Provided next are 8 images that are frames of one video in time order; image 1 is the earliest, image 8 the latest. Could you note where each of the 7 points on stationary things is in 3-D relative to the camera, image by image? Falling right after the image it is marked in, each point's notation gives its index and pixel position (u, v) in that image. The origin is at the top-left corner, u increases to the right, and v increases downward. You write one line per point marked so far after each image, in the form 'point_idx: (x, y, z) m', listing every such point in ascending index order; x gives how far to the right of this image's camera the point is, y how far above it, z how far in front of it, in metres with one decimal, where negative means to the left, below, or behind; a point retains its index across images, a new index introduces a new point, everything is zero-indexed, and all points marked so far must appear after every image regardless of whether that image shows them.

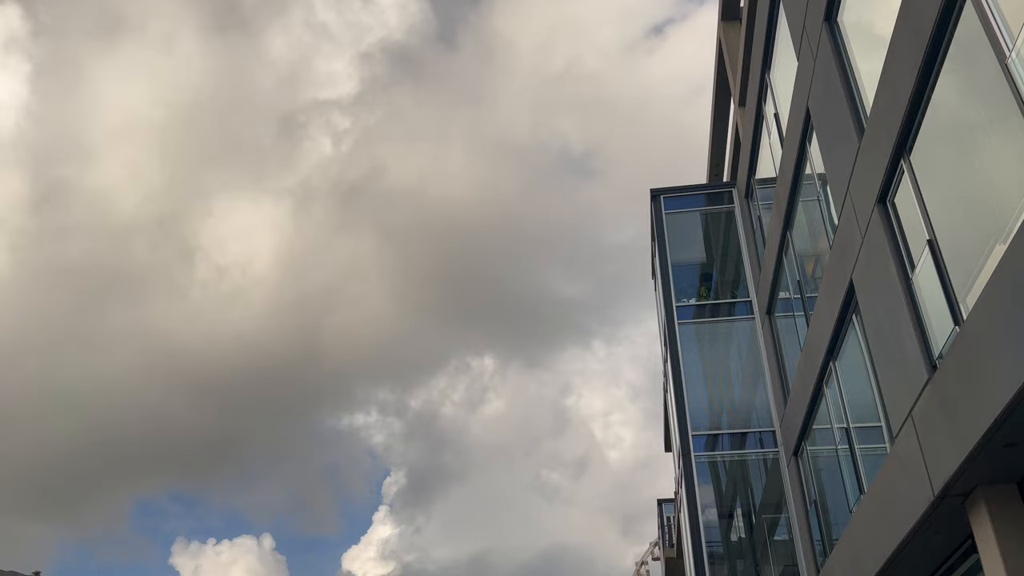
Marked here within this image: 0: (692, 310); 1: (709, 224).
0: (+4.0, -0.5, +18.1) m
1: (+4.7, +1.5, +19.3) m
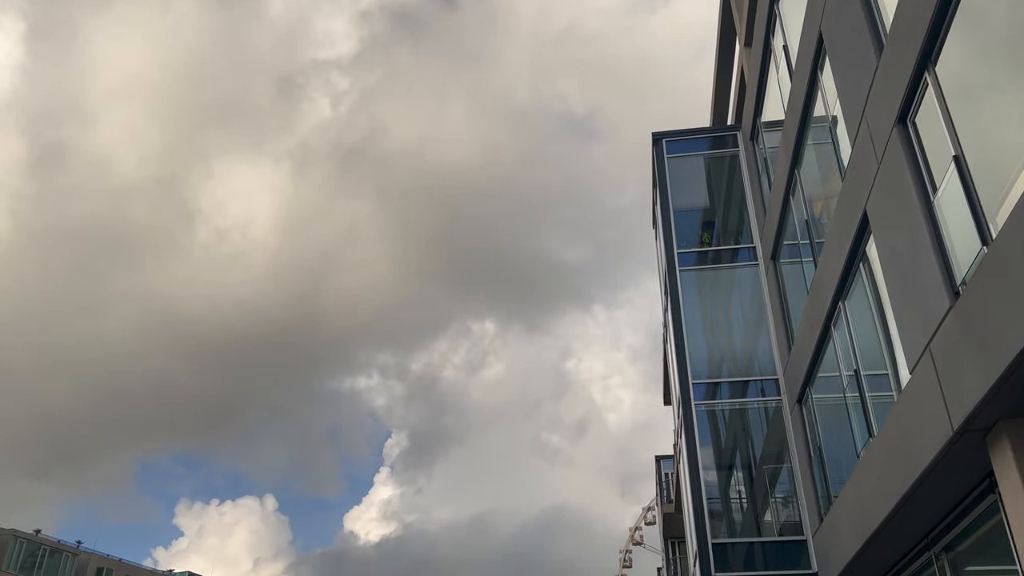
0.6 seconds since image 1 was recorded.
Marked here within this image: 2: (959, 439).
0: (+3.9, +0.7, +17.5) m
1: (+4.6, +2.7, +18.6) m
2: (+4.1, -1.4, +7.4) m
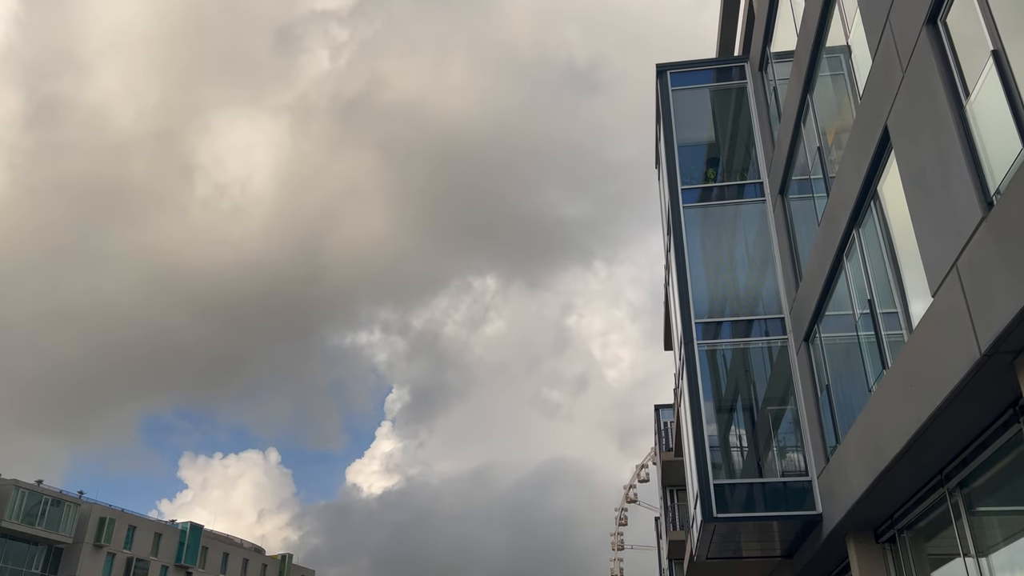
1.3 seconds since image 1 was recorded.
0: (+3.8, +2.0, +16.8) m
1: (+4.5, +4.1, +17.8) m
2: (+4.0, -0.6, +6.8) m
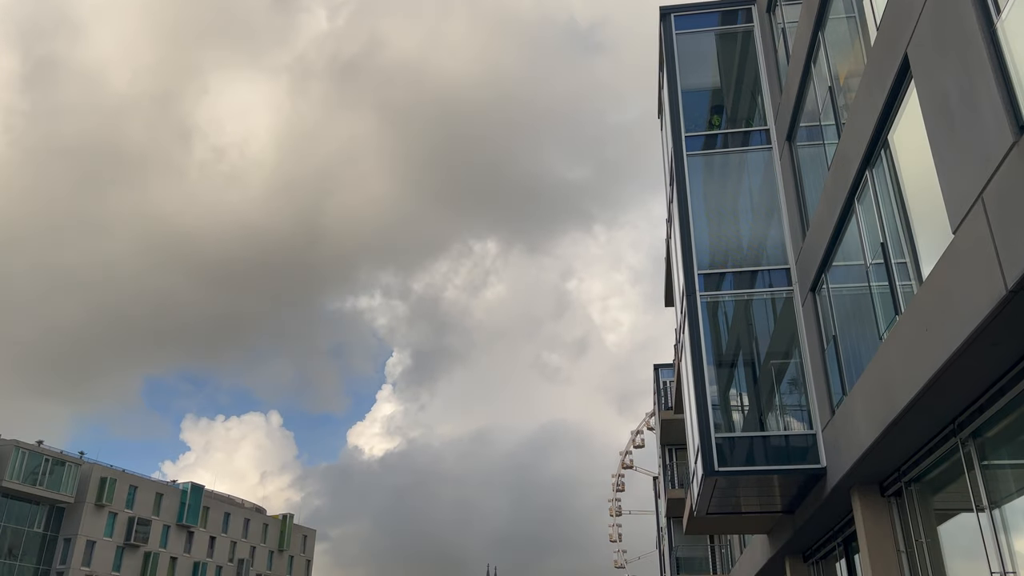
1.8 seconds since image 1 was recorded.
0: (+3.8, +2.9, +16.2) m
1: (+4.5, +5.1, +17.1) m
2: (+3.9, -0.1, +6.4) m
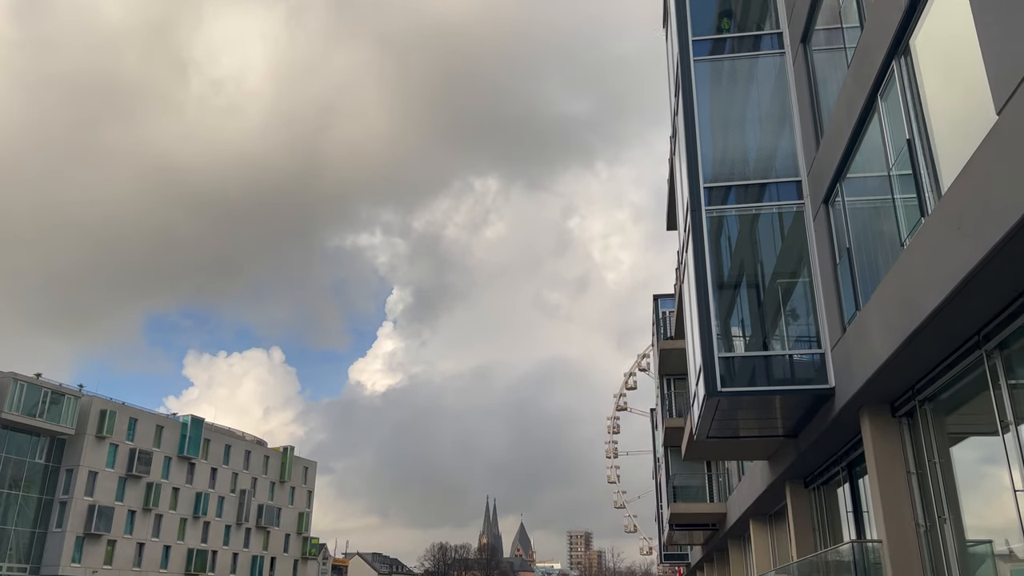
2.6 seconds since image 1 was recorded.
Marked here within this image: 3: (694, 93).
0: (+3.7, +4.5, +15.1) m
1: (+4.4, +6.7, +15.9) m
2: (+3.8, +0.7, +5.6) m
3: (+3.3, +3.5, +14.8) m
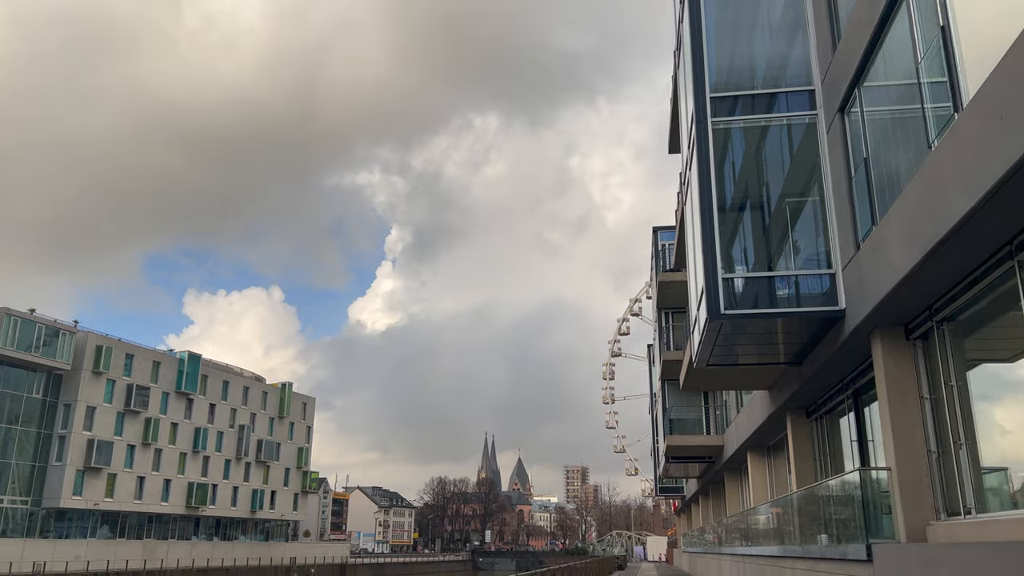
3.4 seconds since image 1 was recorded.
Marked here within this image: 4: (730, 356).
0: (+3.5, +5.9, +14.0) m
1: (+4.2, +8.2, +14.6) m
2: (+3.7, +1.4, +4.7) m
3: (+3.2, +4.9, +13.7) m
4: (+3.8, -1.2, +14.2) m
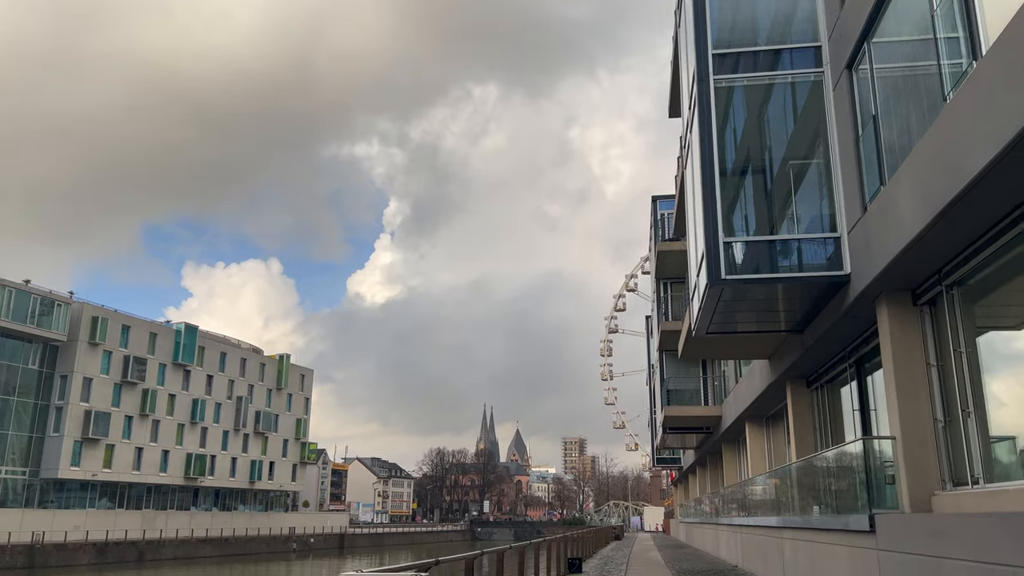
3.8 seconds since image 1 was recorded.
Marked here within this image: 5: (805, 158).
0: (+3.4, +6.5, +13.4) m
1: (+4.1, +8.7, +13.9) m
2: (+3.6, +1.7, +4.3) m
3: (+3.1, +5.4, +13.2) m
4: (+3.7, -0.6, +13.8) m
5: (+4.4, +2.0, +12.3) m
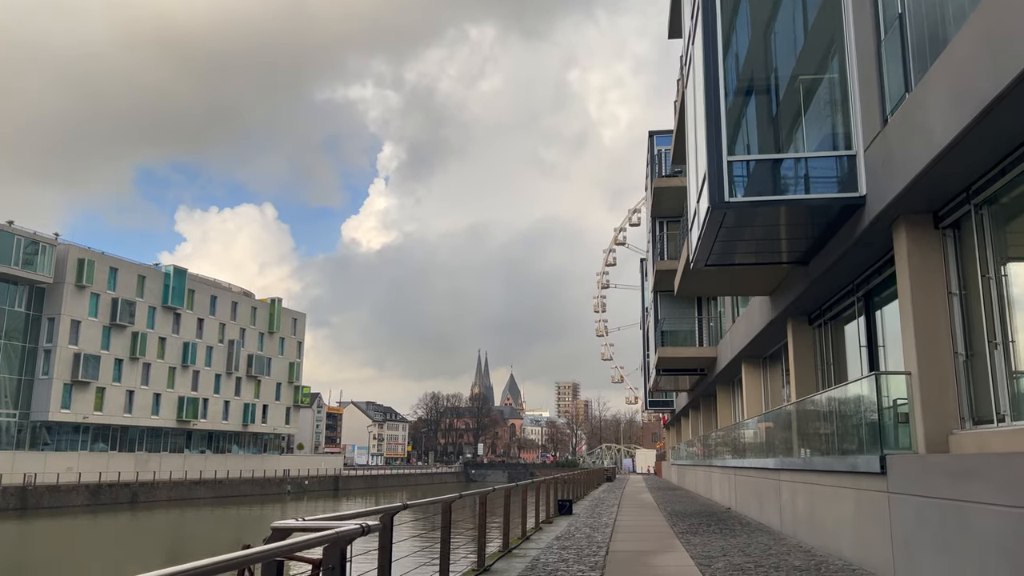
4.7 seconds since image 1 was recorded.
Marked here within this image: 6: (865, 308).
0: (+3.2, +7.5, +12.0) m
1: (+3.9, +9.9, +12.4) m
2: (+3.4, +2.2, +3.2) m
3: (+2.9, +6.5, +11.9) m
4: (+3.5, +0.5, +12.9) m
5: (+4.2, +3.0, +11.2) m
6: (+5.3, -0.3, +12.2) m
